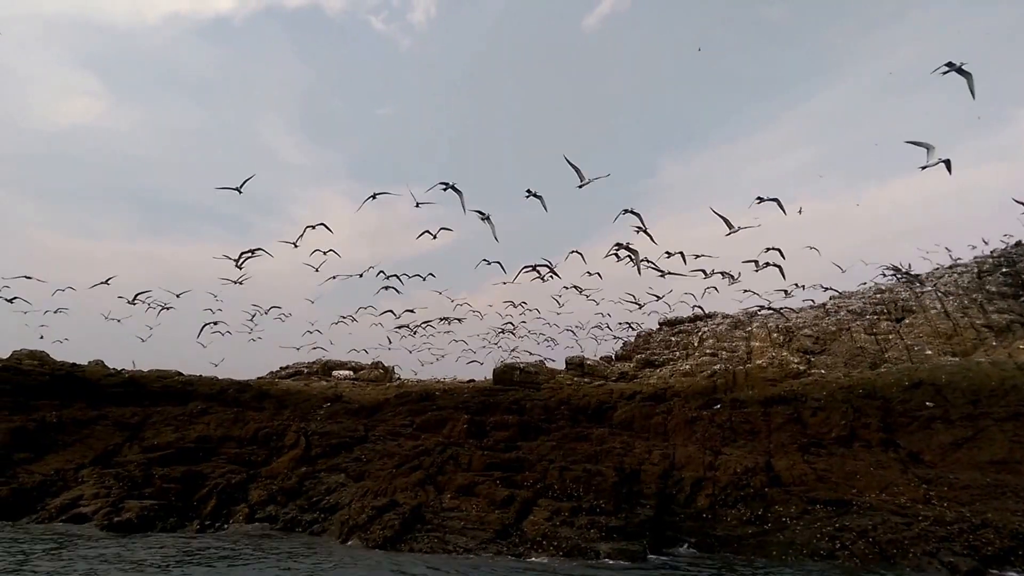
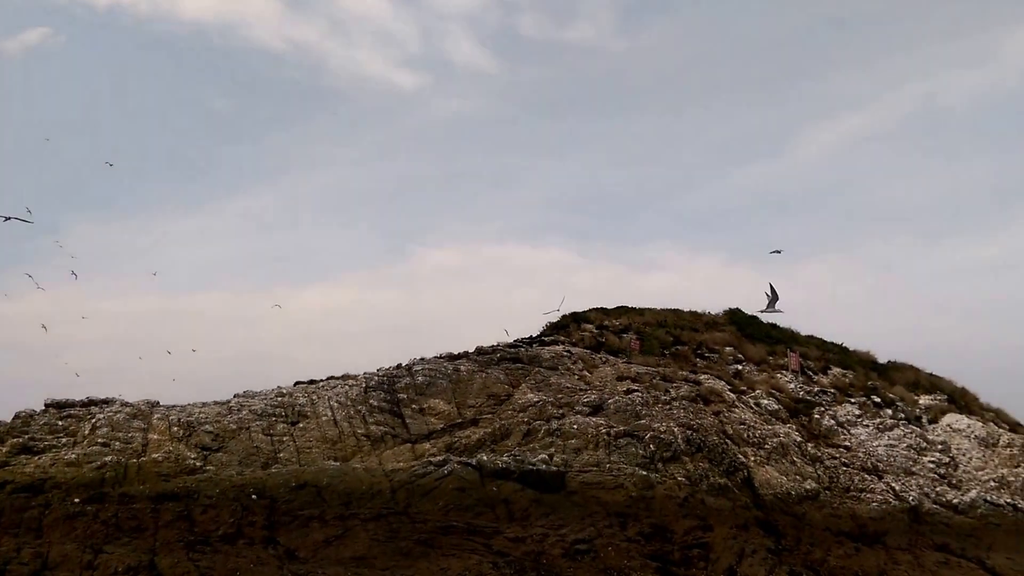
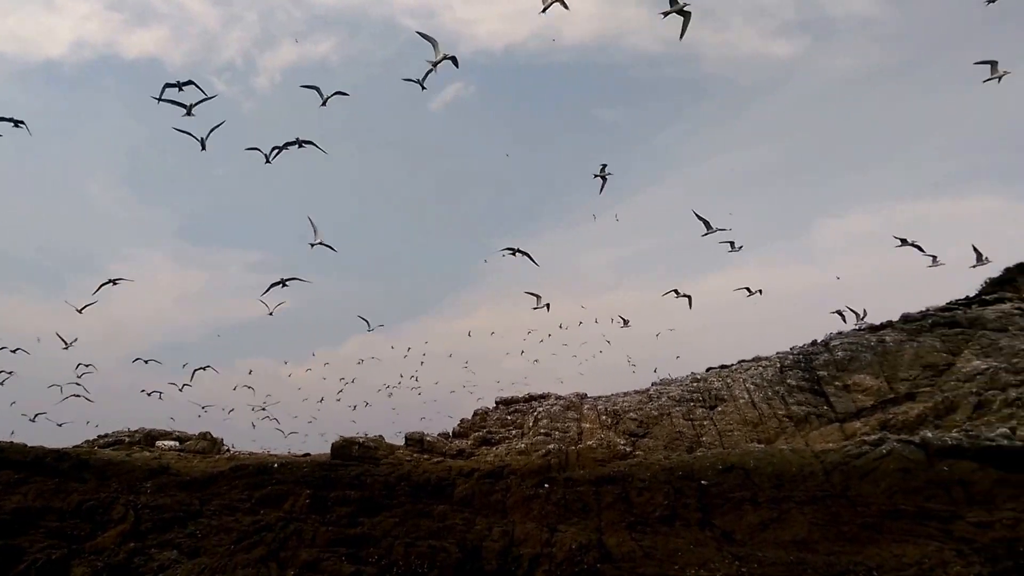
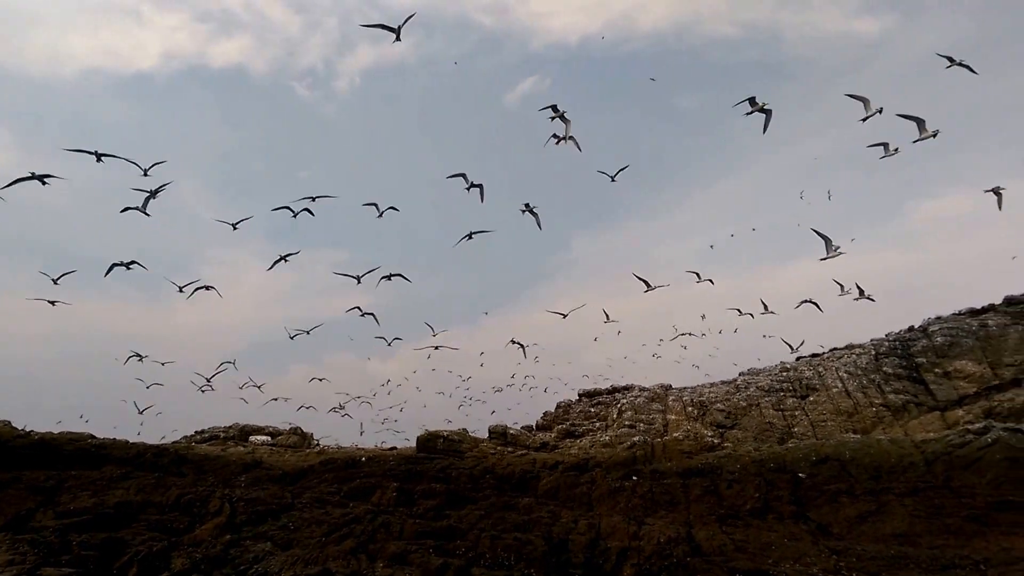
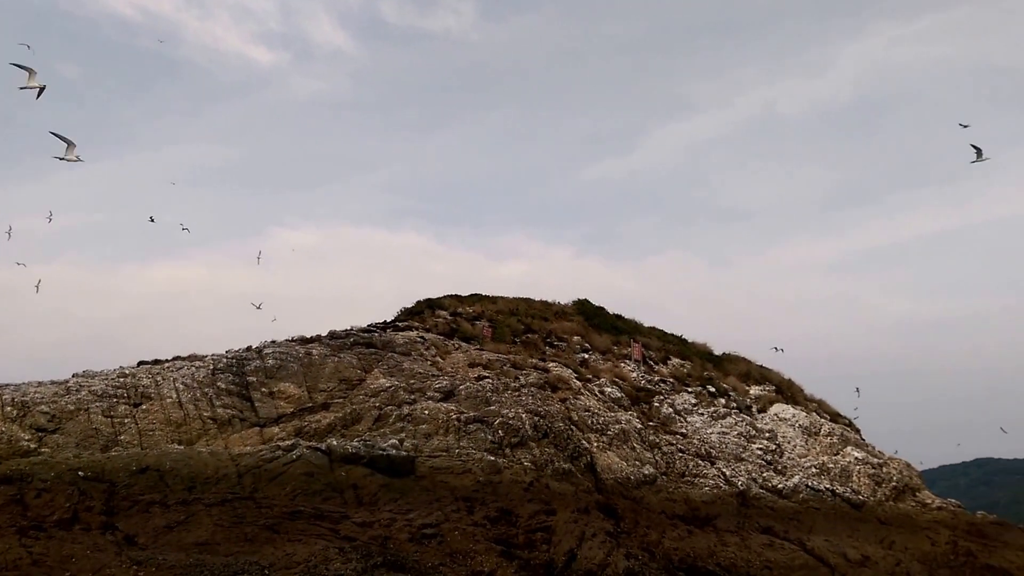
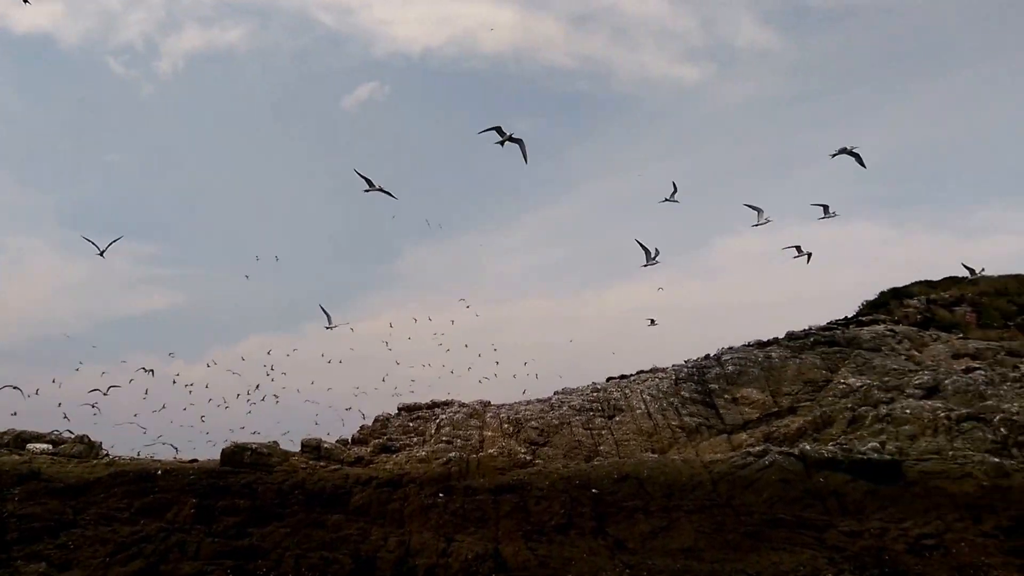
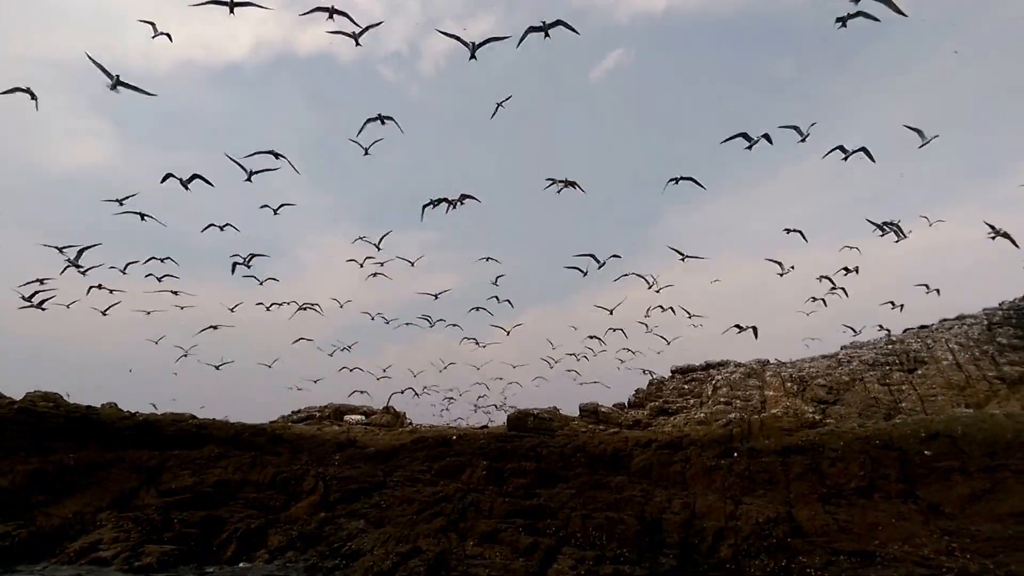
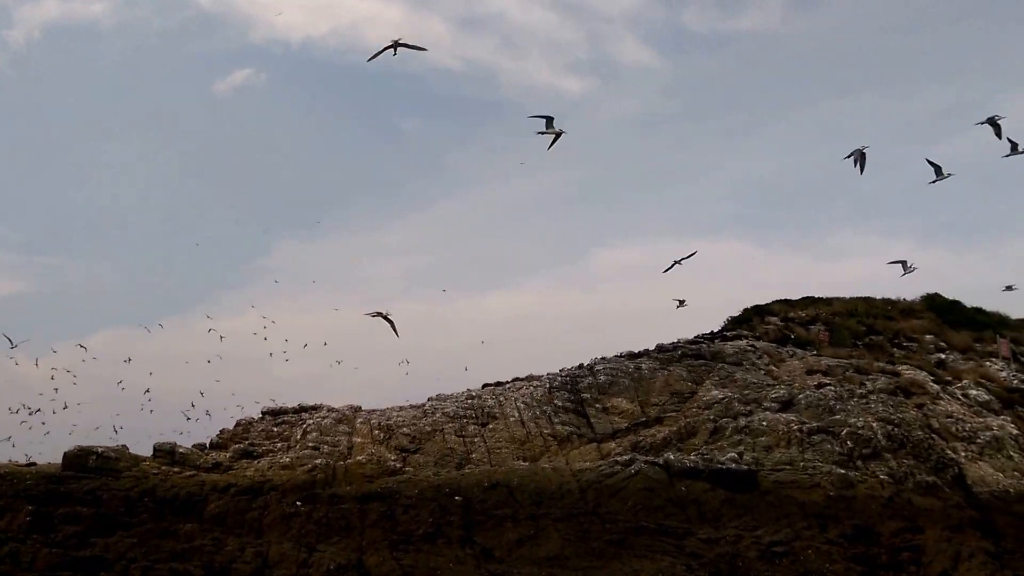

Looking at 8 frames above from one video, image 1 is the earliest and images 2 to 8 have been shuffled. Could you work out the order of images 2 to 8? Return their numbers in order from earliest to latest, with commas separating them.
7, 4, 3, 6, 8, 2, 5
